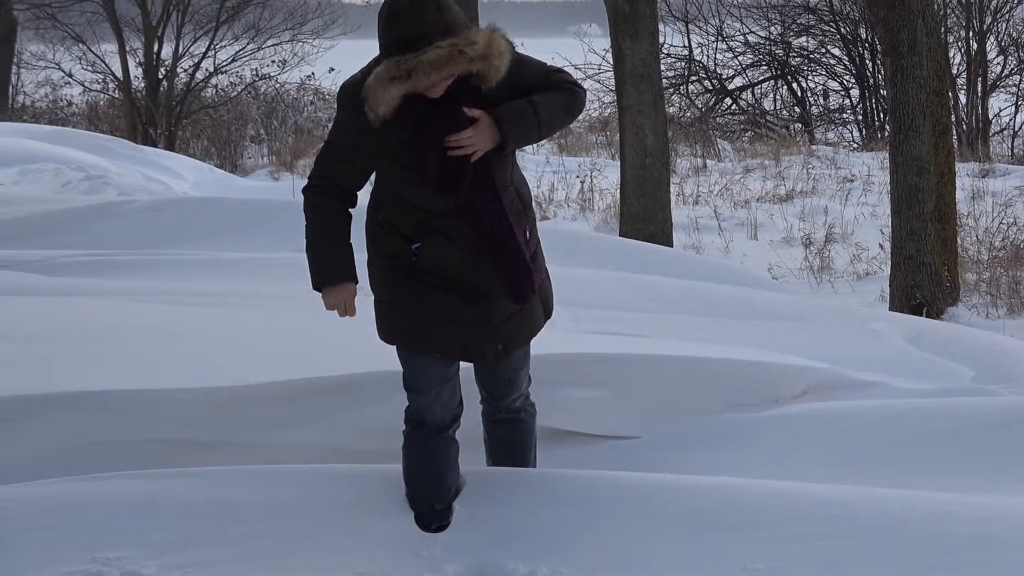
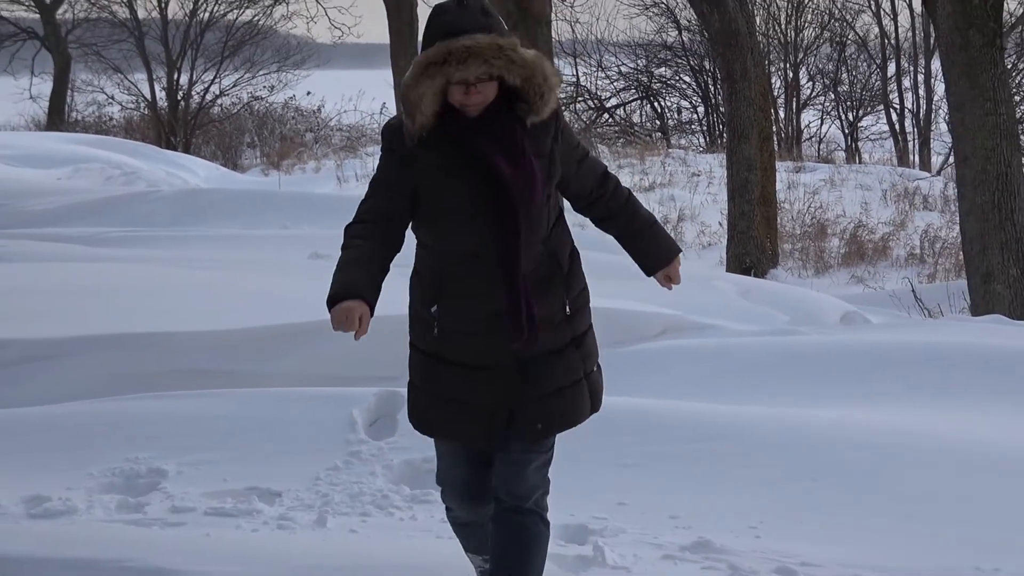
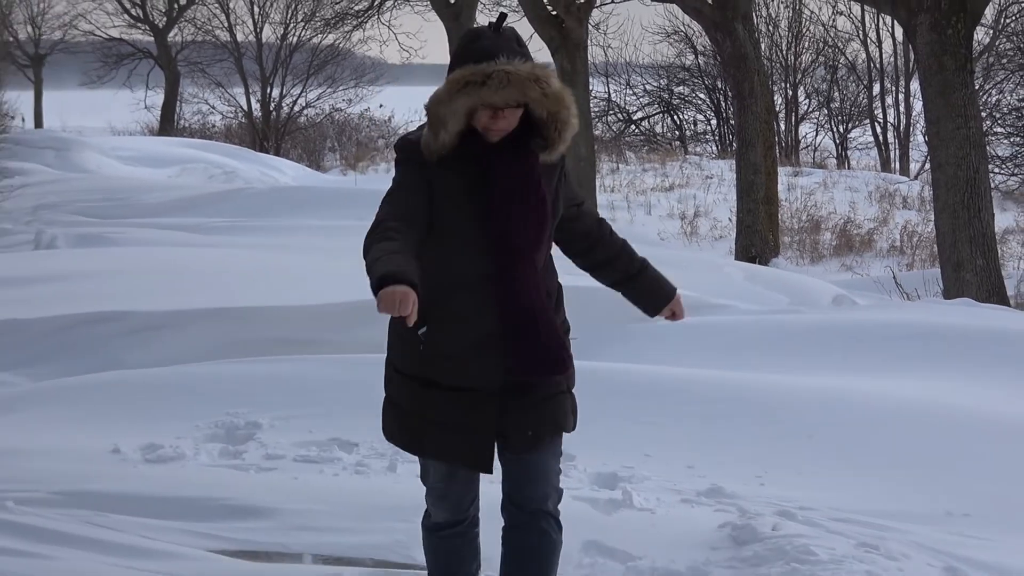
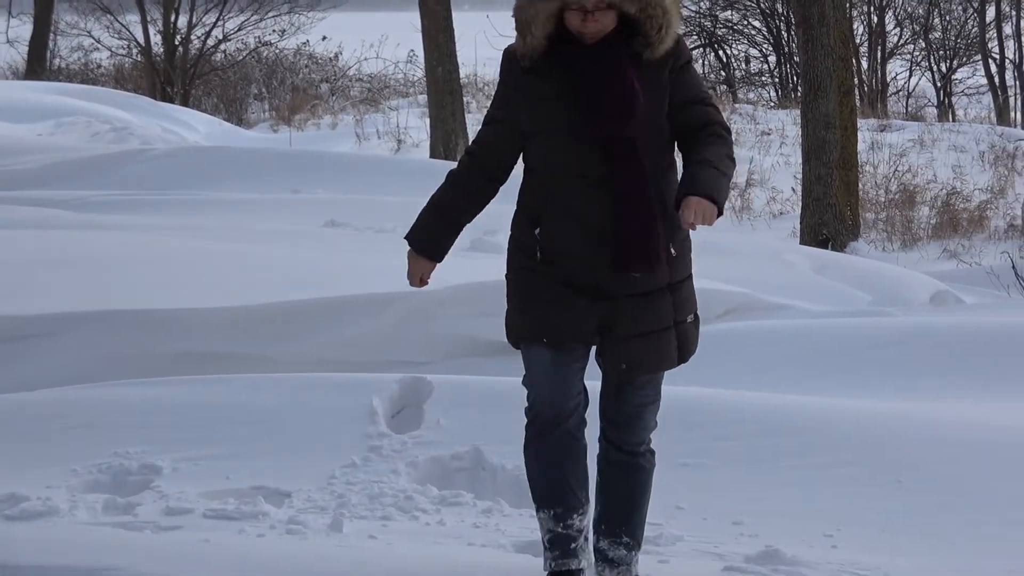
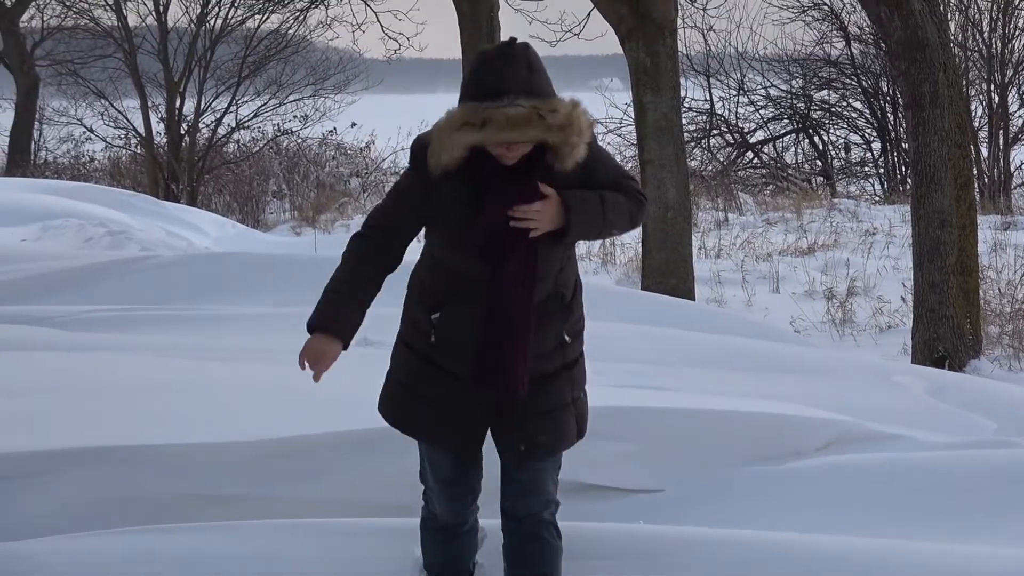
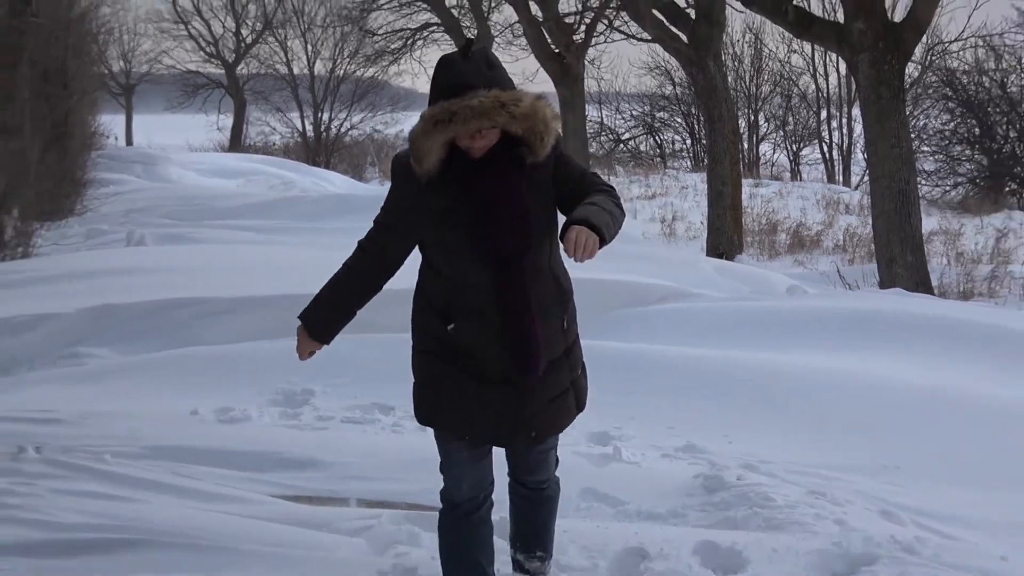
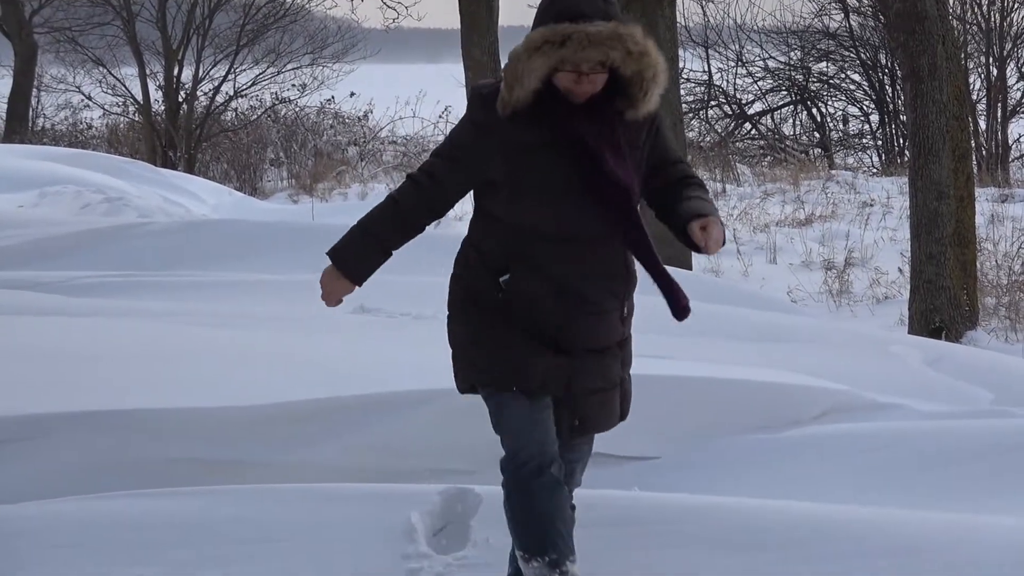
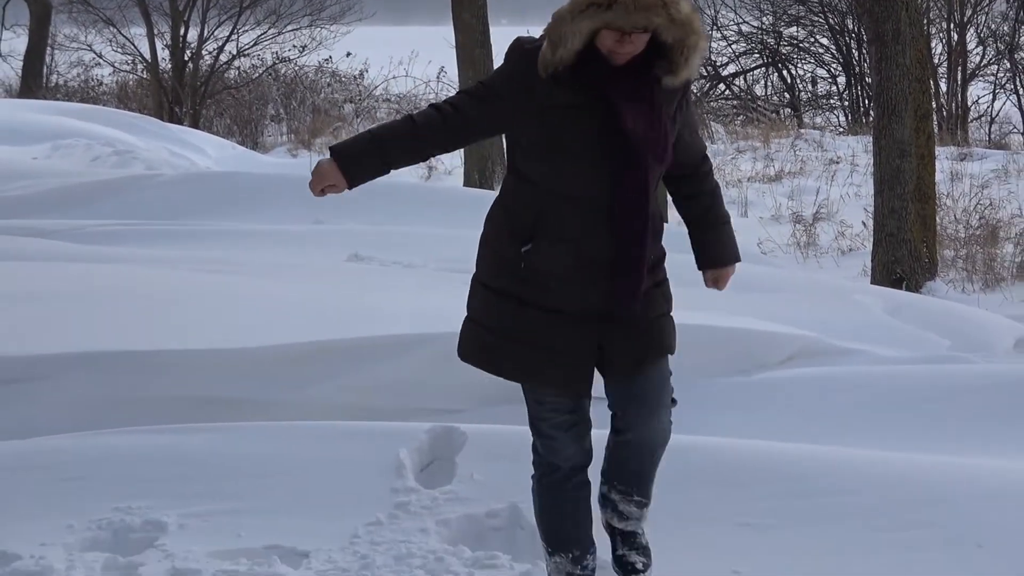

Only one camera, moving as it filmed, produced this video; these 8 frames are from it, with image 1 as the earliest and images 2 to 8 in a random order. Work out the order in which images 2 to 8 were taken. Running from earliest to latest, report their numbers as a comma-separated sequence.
5, 7, 8, 4, 2, 3, 6
